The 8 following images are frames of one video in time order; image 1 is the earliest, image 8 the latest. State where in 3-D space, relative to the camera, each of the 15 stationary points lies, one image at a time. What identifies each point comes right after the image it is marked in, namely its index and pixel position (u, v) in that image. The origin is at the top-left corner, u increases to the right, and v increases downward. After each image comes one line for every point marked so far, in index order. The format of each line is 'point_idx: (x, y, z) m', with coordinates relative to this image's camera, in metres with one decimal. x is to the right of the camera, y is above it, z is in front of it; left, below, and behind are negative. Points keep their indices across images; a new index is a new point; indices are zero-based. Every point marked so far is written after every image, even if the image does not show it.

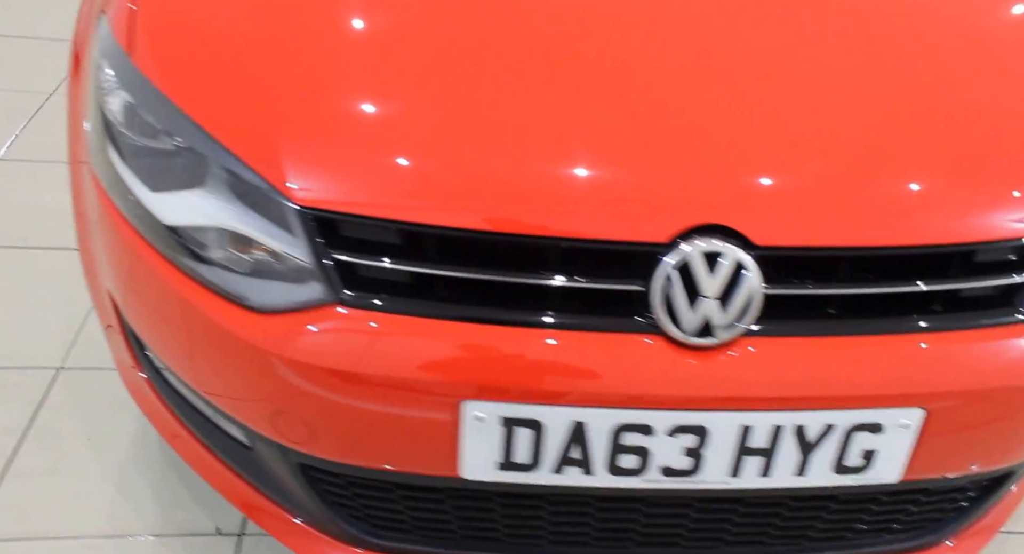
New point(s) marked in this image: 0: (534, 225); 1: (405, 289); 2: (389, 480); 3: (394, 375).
0: (0.0, 0.0, +0.8) m
1: (-0.1, 0.0, +0.9) m
2: (-0.1, -0.2, +0.9) m
3: (-0.1, -0.1, +0.9) m
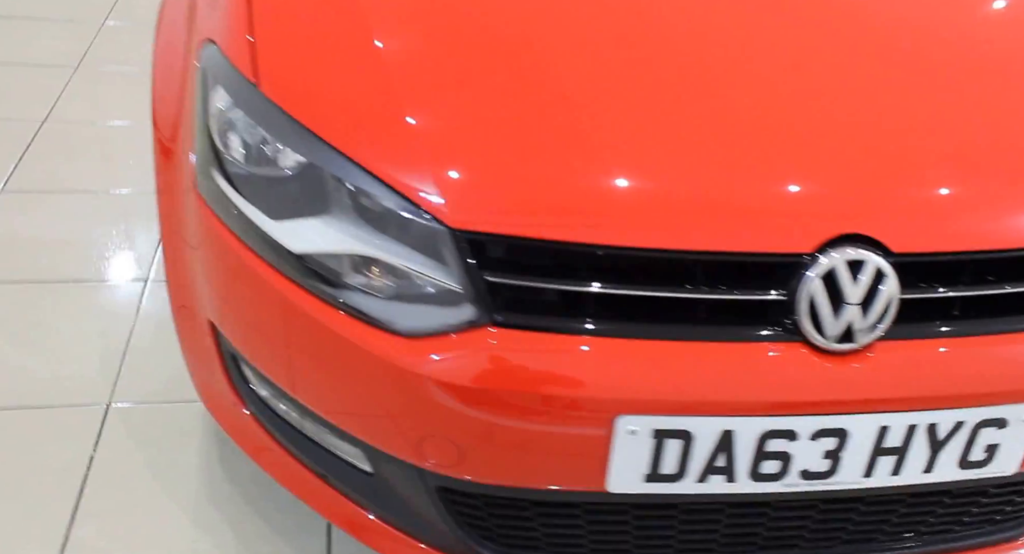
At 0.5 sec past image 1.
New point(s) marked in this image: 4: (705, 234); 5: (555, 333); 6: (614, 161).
0: (+0.2, 0.0, +0.9) m
1: (0.0, 0.0, +0.9) m
2: (0.0, -0.2, +0.9) m
3: (0.0, -0.1, +0.9) m
4: (+0.2, 0.0, +0.9) m
5: (0.0, -0.1, +0.9) m
6: (+0.1, +0.1, +0.9) m
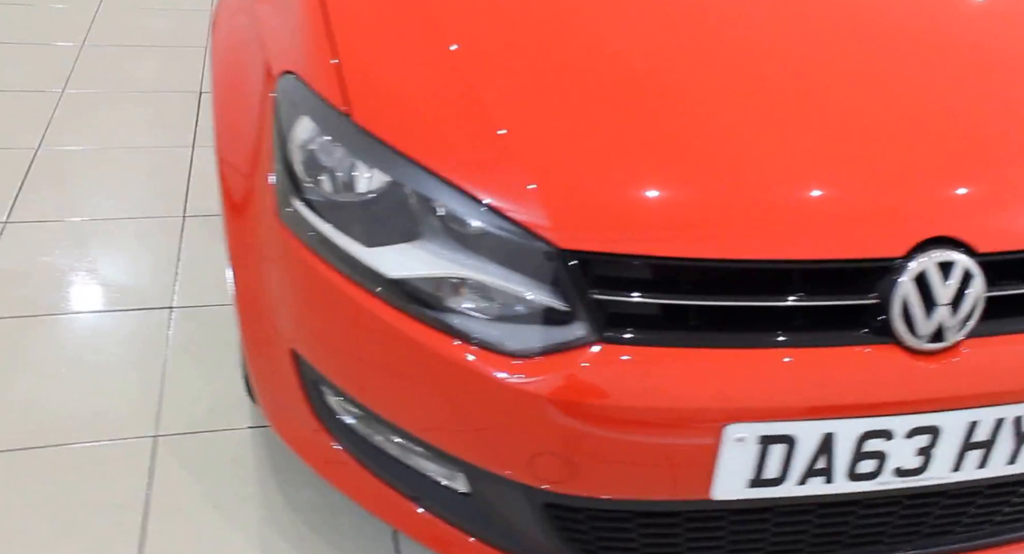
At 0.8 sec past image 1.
0: (+0.3, 0.0, +0.9) m
1: (+0.1, 0.0, +0.9) m
2: (+0.1, -0.2, +1.0) m
3: (+0.1, -0.1, +0.9) m
4: (+0.3, 0.0, +0.9) m
5: (+0.1, -0.1, +0.9) m
6: (+0.2, +0.1, +0.9) m
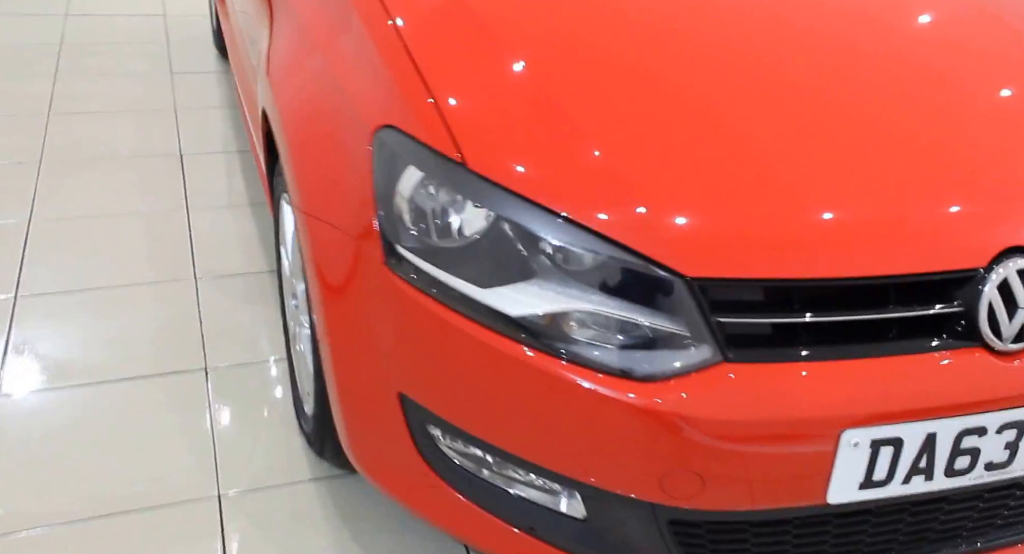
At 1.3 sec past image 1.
0: (+0.4, 0.0, +1.0) m
1: (+0.3, -0.1, +1.0) m
2: (+0.3, -0.3, +1.0) m
3: (+0.3, -0.1, +0.9) m
4: (+0.4, 0.0, +1.0) m
5: (+0.3, -0.1, +1.0) m
6: (+0.3, +0.1, +1.0) m
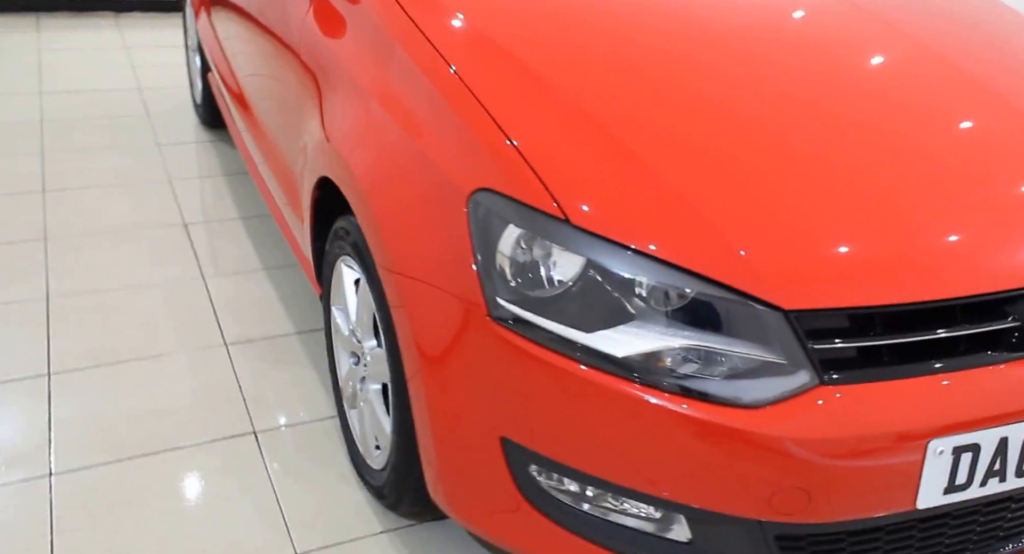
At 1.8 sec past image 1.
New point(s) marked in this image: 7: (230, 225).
0: (+0.5, 0.0, +1.1) m
1: (+0.4, -0.1, +1.1) m
2: (+0.4, -0.3, +1.1) m
3: (+0.4, -0.2, +1.0) m
4: (+0.5, 0.0, +1.1) m
5: (+0.4, -0.1, +1.0) m
6: (+0.4, 0.0, +1.1) m
7: (-0.8, +0.1, +2.6) m
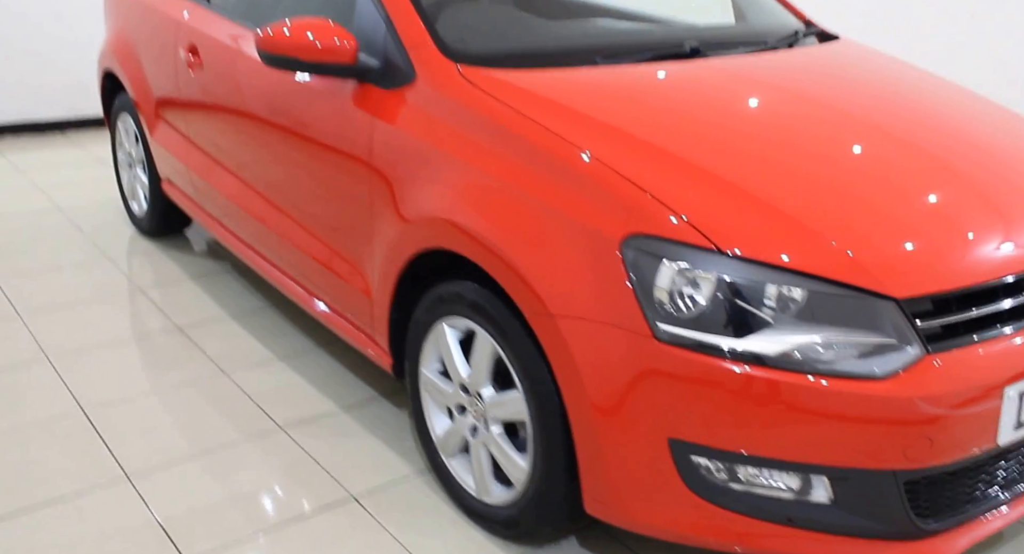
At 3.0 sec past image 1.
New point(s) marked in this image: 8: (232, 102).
0: (+0.7, 0.0, +1.4) m
1: (+0.6, -0.1, +1.4) m
2: (+0.6, -0.3, +1.4) m
3: (+0.6, -0.2, +1.3) m
4: (+0.7, 0.0, +1.4) m
5: (+0.6, -0.1, +1.4) m
6: (+0.6, +0.1, +1.4) m
7: (-0.8, -0.1, +2.6) m
8: (-0.7, +0.4, +2.4) m
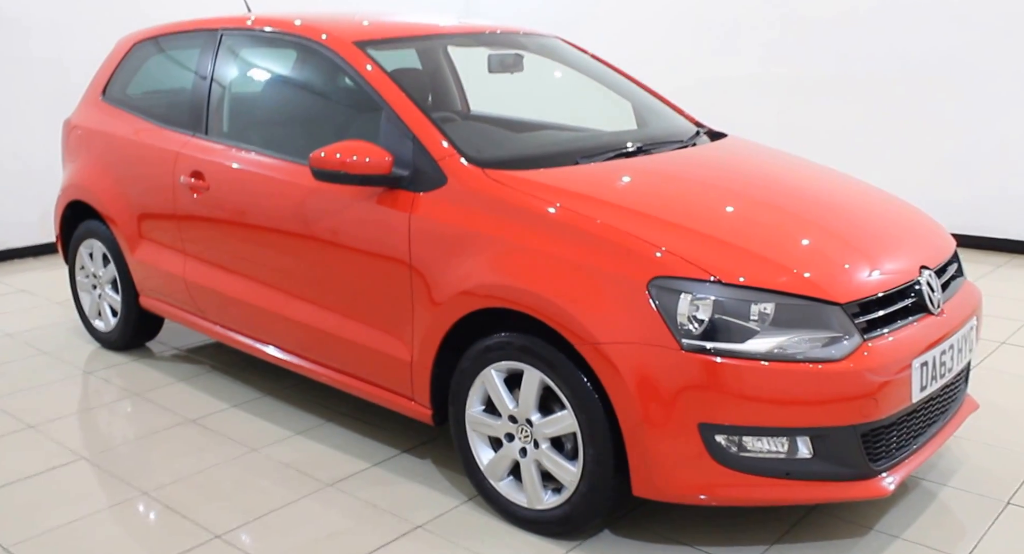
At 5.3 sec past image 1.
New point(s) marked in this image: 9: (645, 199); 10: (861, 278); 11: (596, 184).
0: (+0.8, 0.0, +2.0) m
1: (+0.7, -0.1, +2.0) m
2: (+0.8, -0.3, +2.0) m
3: (+0.8, -0.2, +1.9) m
4: (+0.8, 0.0, +2.0) m
5: (+0.8, -0.1, +2.0) m
6: (+0.7, 0.0, +2.0) m
7: (-0.9, -0.4, +2.9) m
8: (-0.8, +0.2, +2.8) m
9: (+0.3, +0.2, +2.2) m
10: (+0.7, 0.0, +2.0) m
11: (+0.2, +0.2, +2.2) m
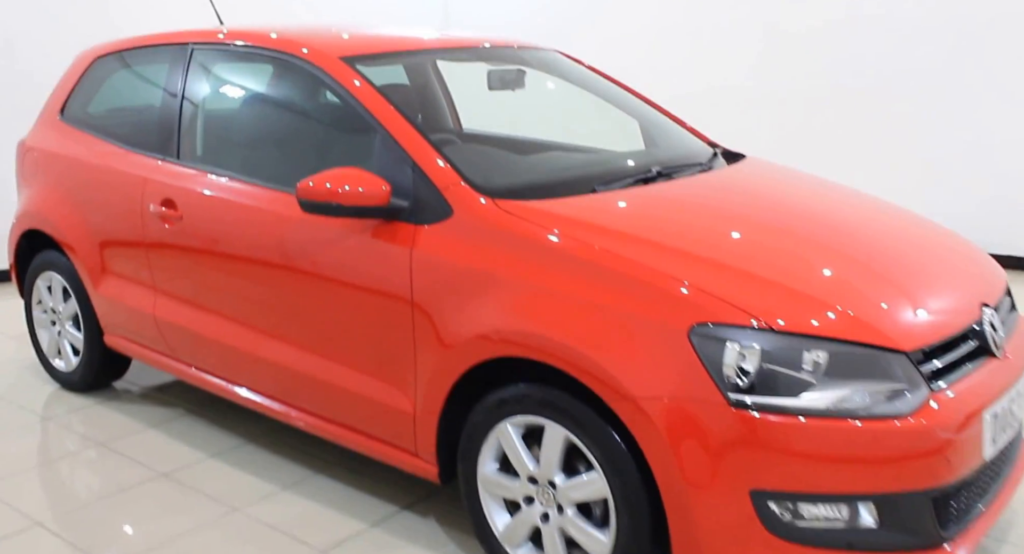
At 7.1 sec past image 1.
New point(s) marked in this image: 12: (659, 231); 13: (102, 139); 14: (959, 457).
0: (+0.8, -0.1, +1.8) m
1: (+0.8, -0.2, +1.8) m
2: (+0.8, -0.4, +1.8) m
3: (+0.8, -0.2, +1.7) m
4: (+0.9, -0.1, +1.8) m
5: (+0.8, -0.2, +1.7) m
6: (+0.8, 0.0, +1.8) m
7: (-0.9, -0.5, +2.7) m
8: (-0.8, +0.1, +2.5) m
9: (+0.3, +0.1, +2.0) m
10: (+0.8, -0.1, +1.8) m
11: (+0.2, +0.1, +2.0) m
12: (+0.3, +0.1, +1.9) m
13: (-1.3, +0.4, +3.0) m
14: (+0.8, -0.3, +1.7) m
